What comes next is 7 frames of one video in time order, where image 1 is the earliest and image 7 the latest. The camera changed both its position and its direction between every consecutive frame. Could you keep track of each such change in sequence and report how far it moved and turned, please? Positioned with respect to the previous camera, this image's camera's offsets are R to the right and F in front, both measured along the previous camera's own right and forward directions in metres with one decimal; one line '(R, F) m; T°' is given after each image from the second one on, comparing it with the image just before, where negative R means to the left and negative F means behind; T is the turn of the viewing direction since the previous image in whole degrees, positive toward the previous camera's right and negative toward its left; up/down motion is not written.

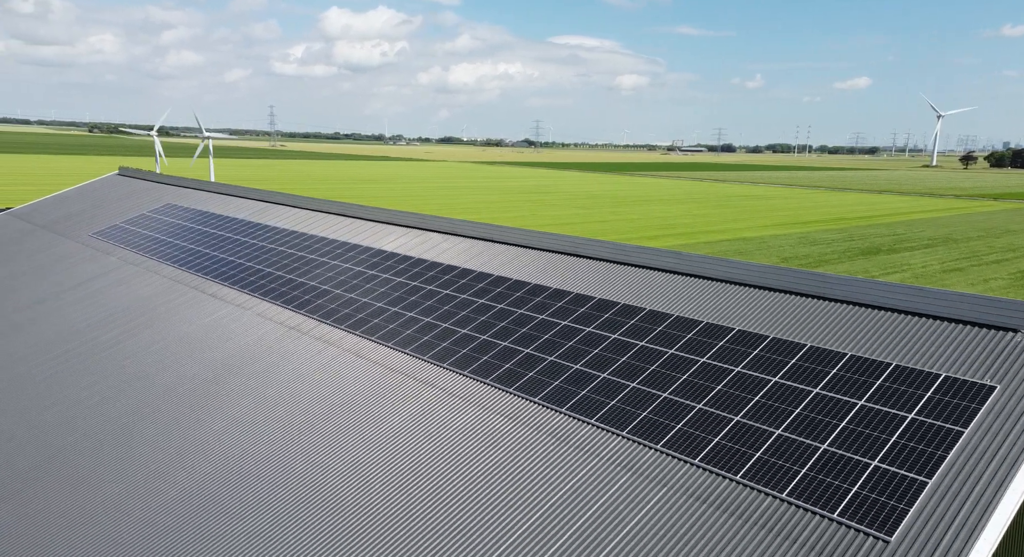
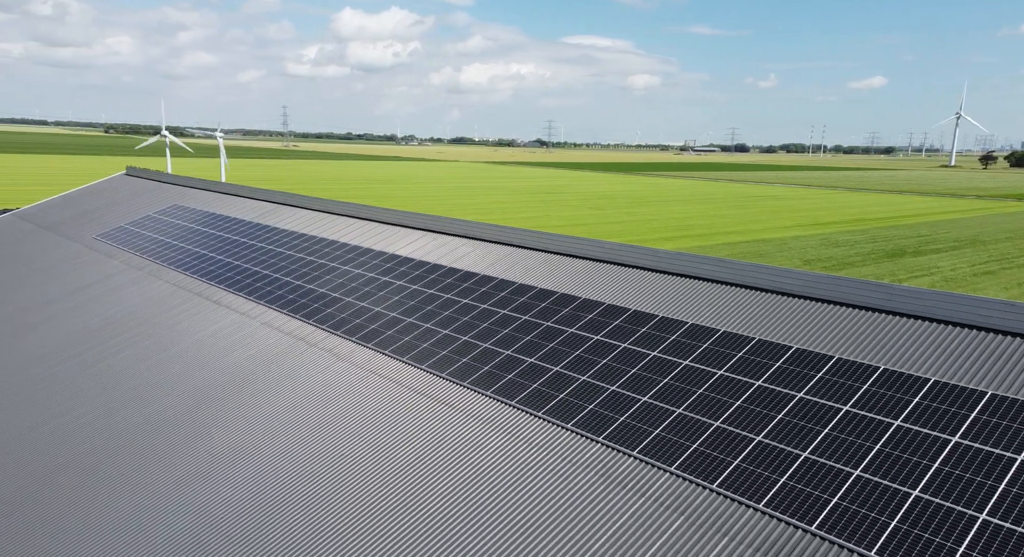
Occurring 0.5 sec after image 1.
(-0.2, +1.0) m; -1°
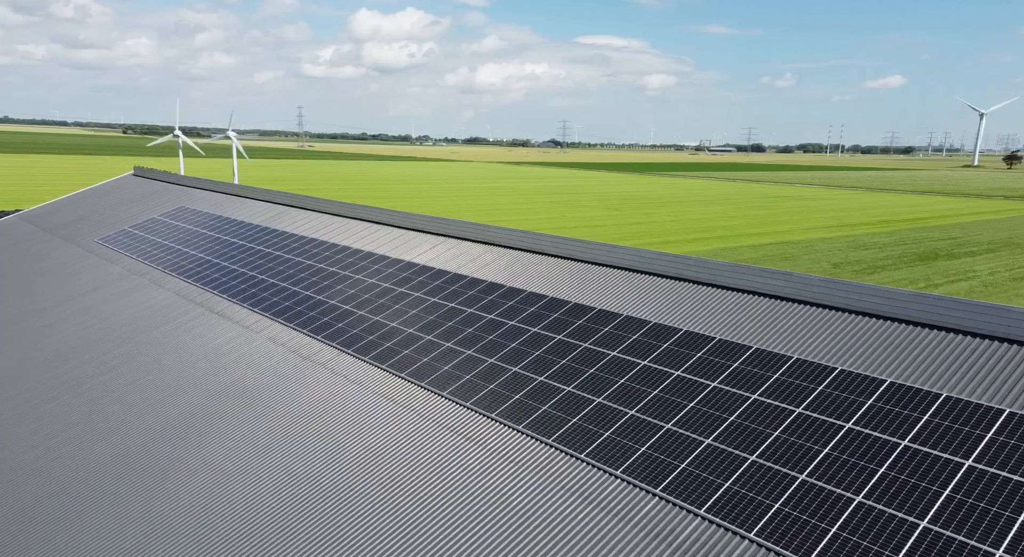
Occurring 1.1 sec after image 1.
(-0.3, +1.3) m; -1°
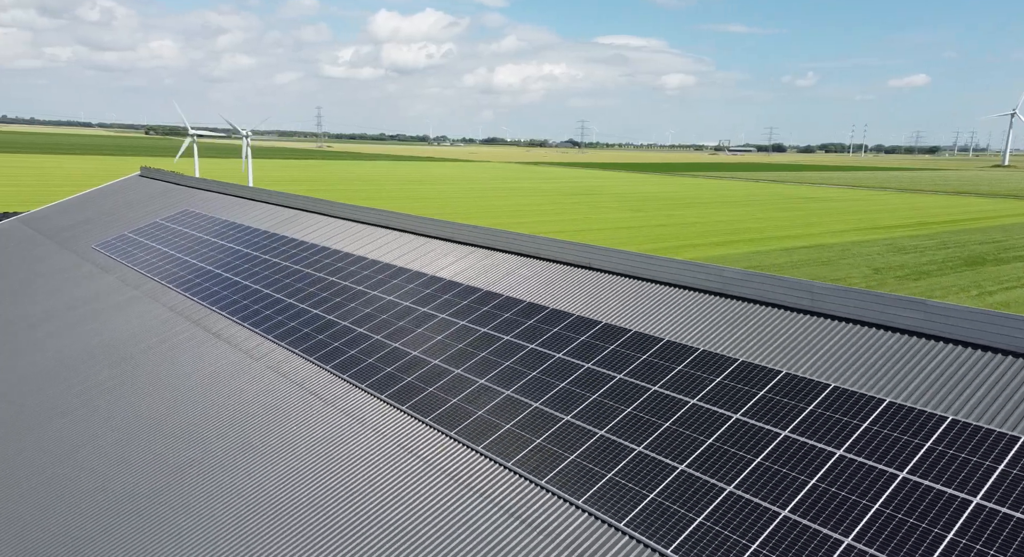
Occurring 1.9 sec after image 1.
(-0.4, +1.9) m; -1°
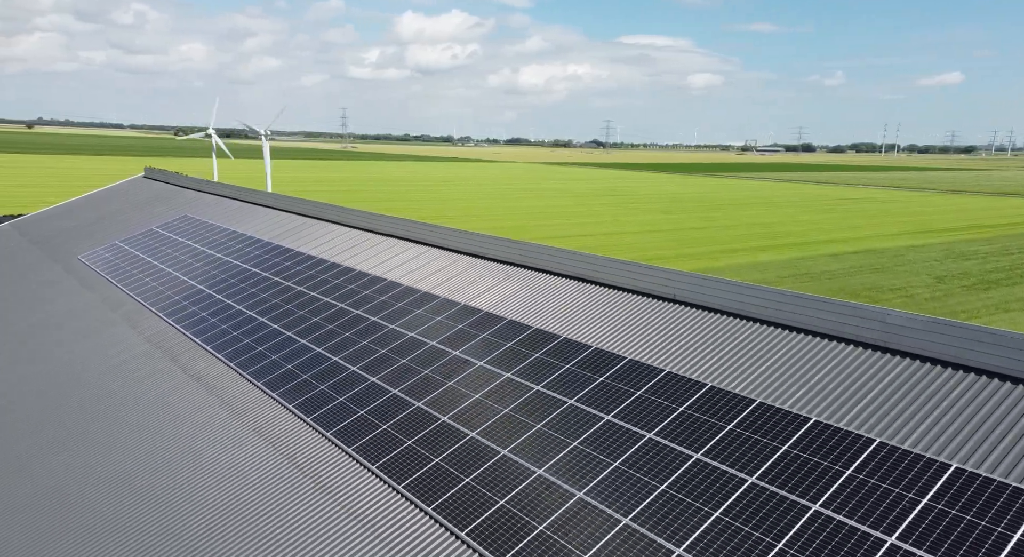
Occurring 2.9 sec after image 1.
(-0.5, +2.7) m; -2°
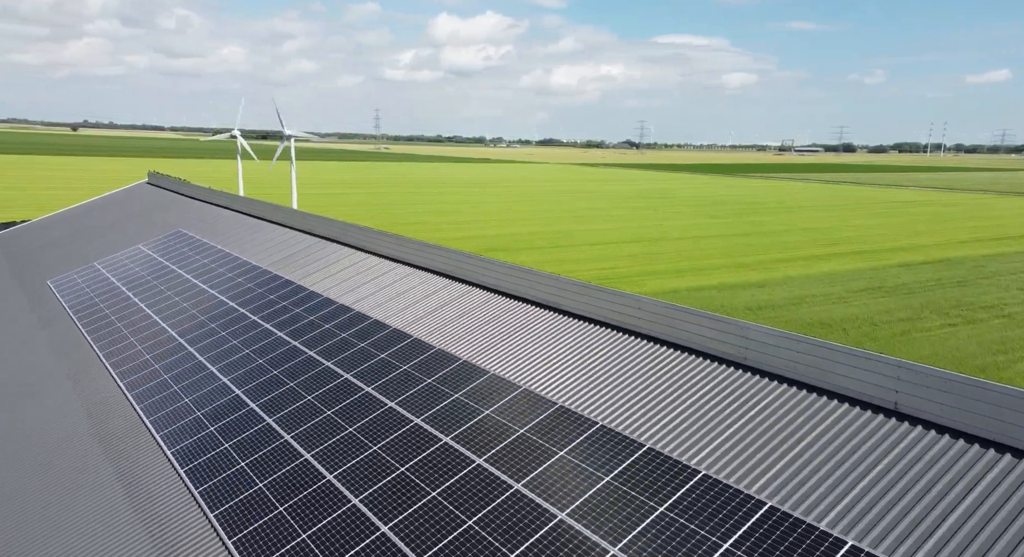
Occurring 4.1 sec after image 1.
(-0.5, +3.4) m; -3°
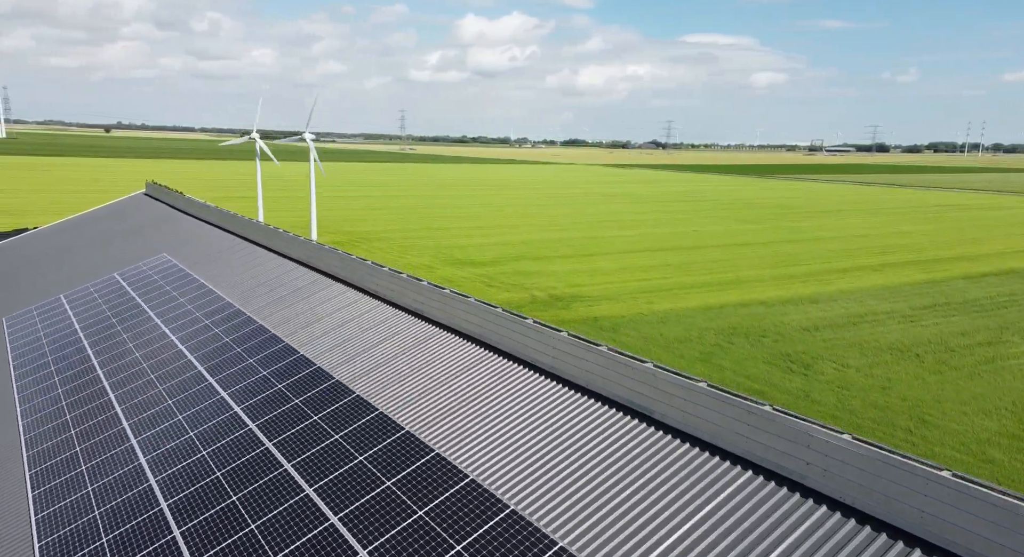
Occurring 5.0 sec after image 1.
(-0.4, +2.7) m; -2°
